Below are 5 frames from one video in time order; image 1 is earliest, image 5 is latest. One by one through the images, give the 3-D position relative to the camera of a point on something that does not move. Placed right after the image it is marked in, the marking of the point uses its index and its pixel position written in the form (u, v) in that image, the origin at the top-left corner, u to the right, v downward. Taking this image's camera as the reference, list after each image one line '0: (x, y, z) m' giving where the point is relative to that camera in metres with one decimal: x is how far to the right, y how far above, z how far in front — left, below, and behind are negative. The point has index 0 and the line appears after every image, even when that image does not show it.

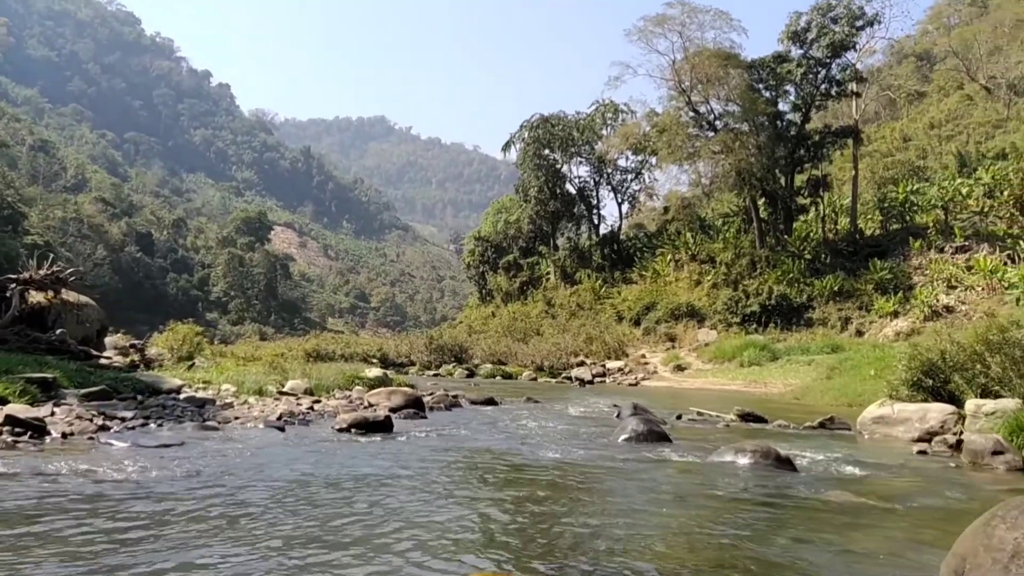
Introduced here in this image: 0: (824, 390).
0: (+5.7, -1.9, +16.0) m
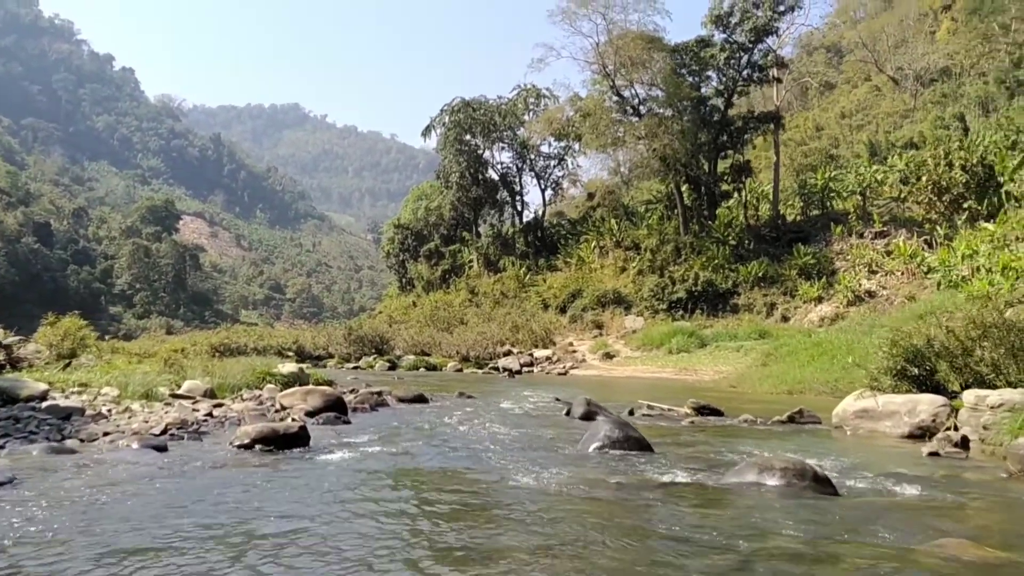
0: (+4.4, -1.6, +15.5) m
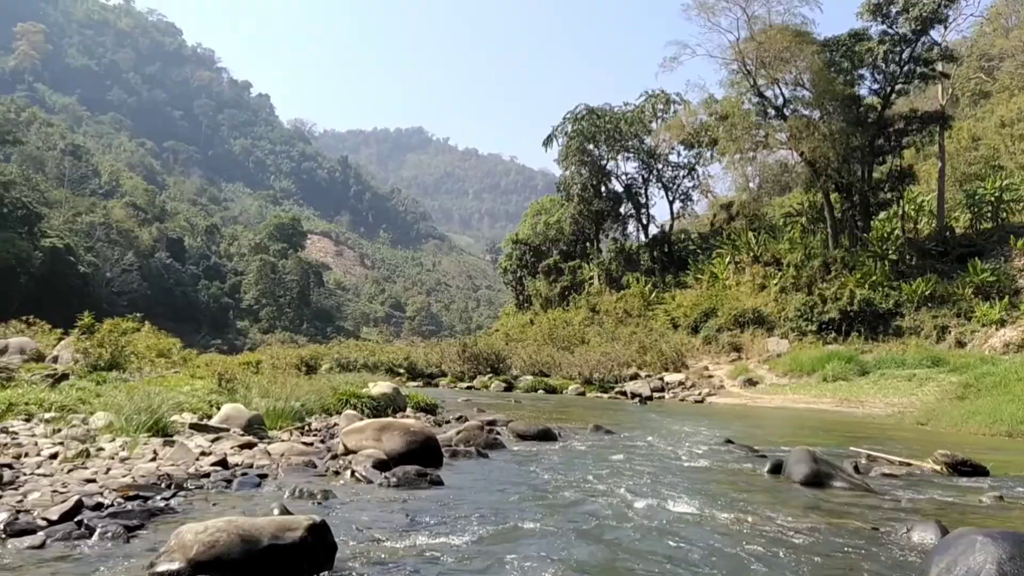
0: (+6.5, -1.8, +12.6) m
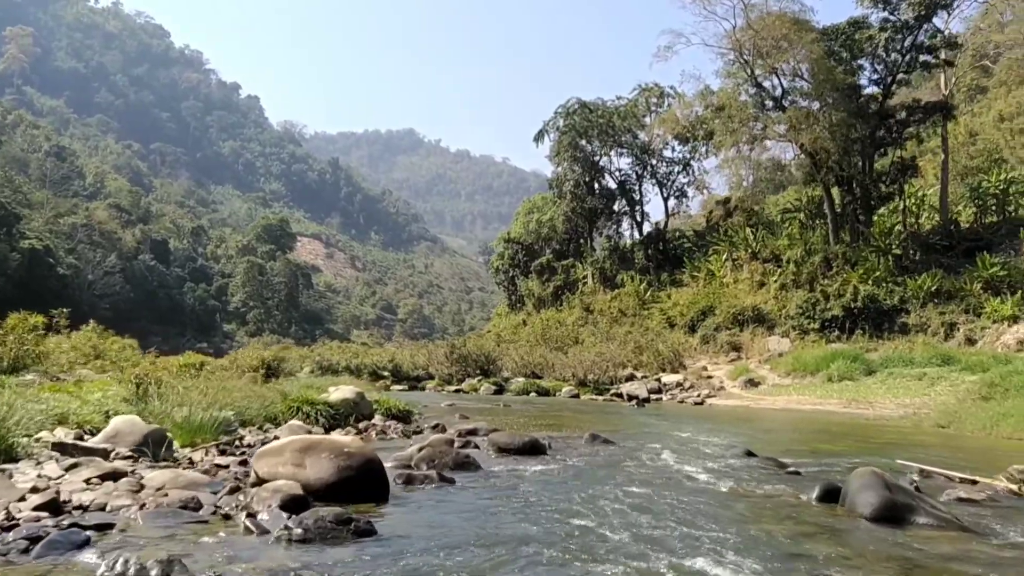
0: (+6.3, -1.7, +11.6) m
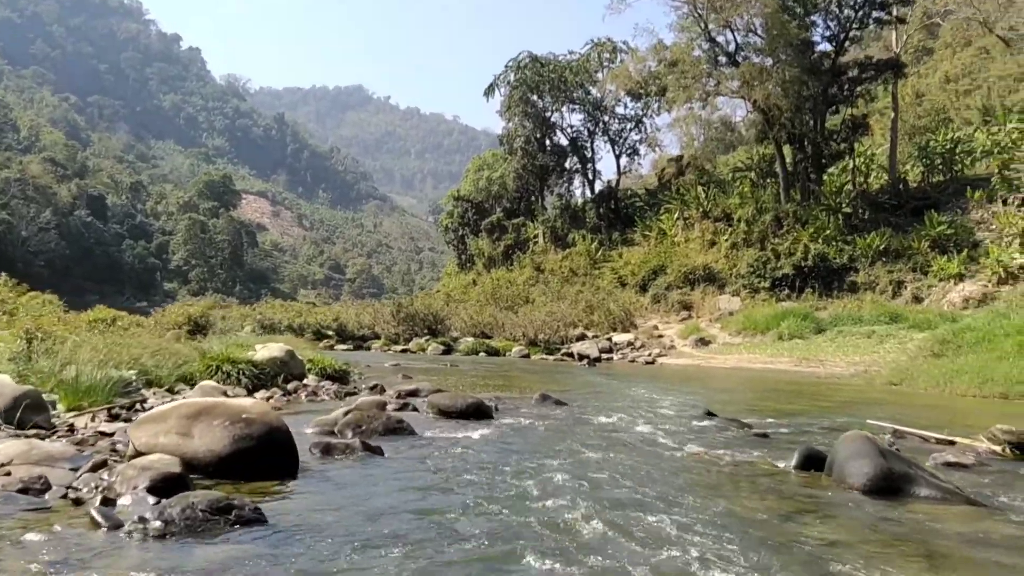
0: (+5.6, -1.1, +11.4) m
